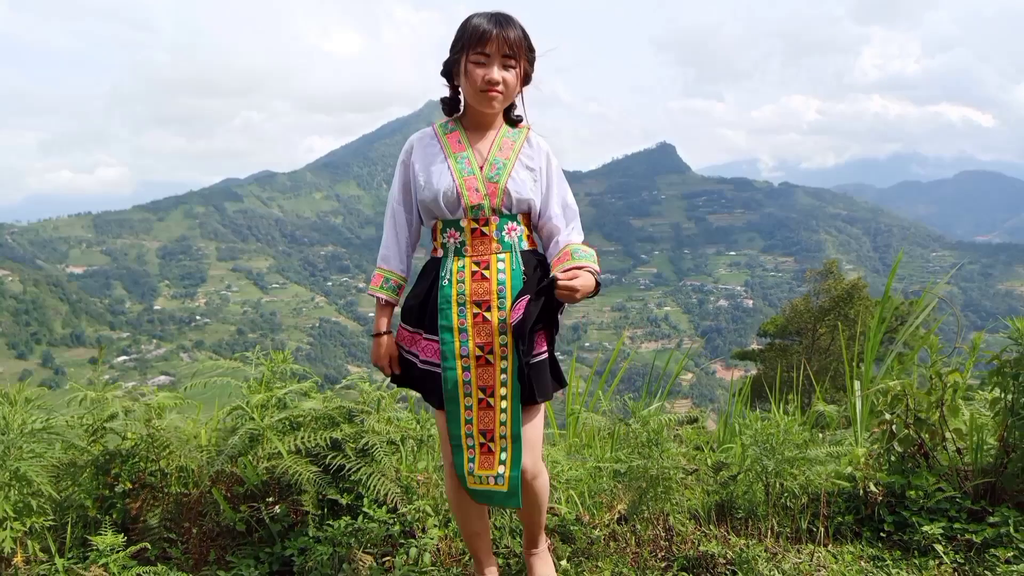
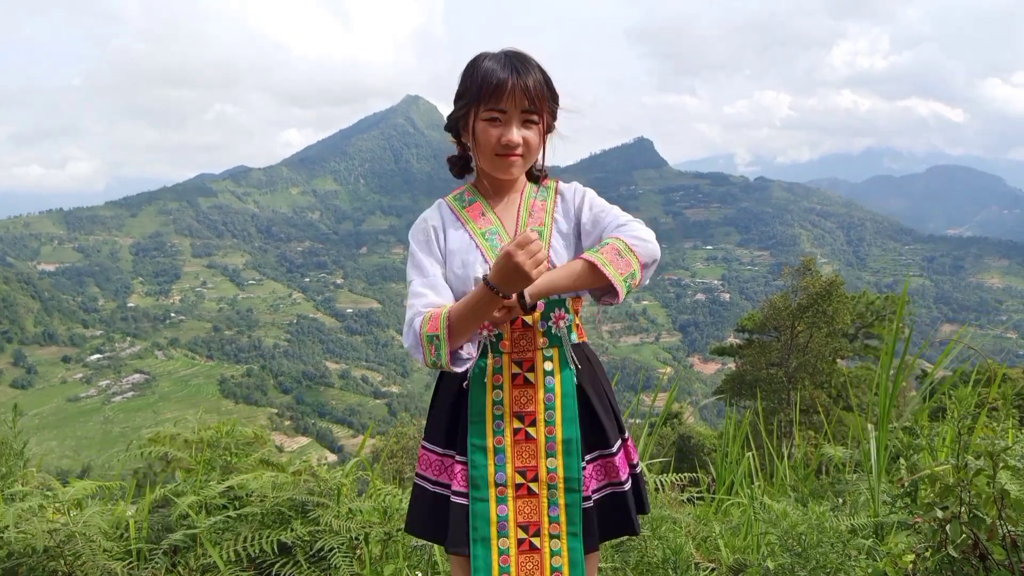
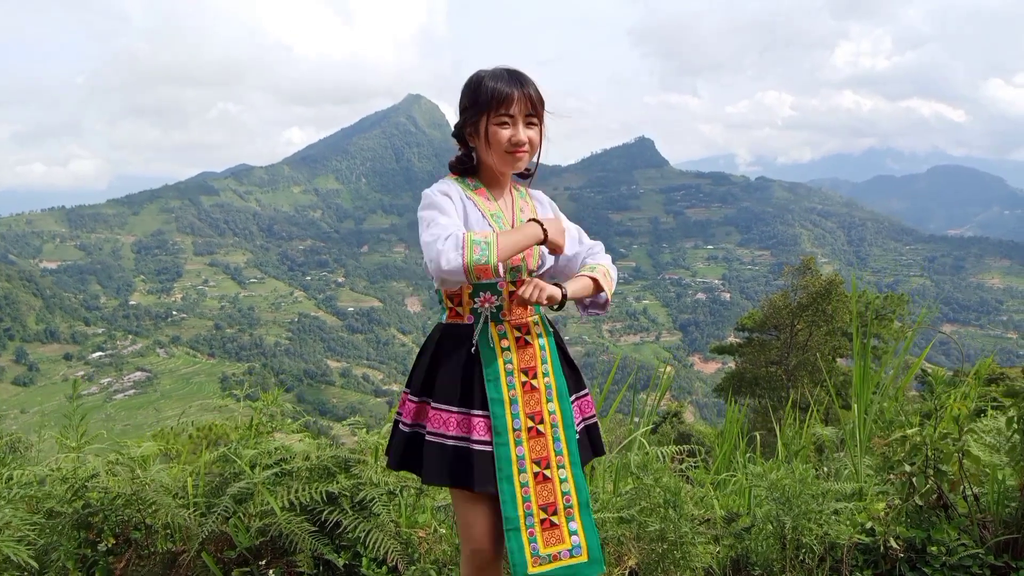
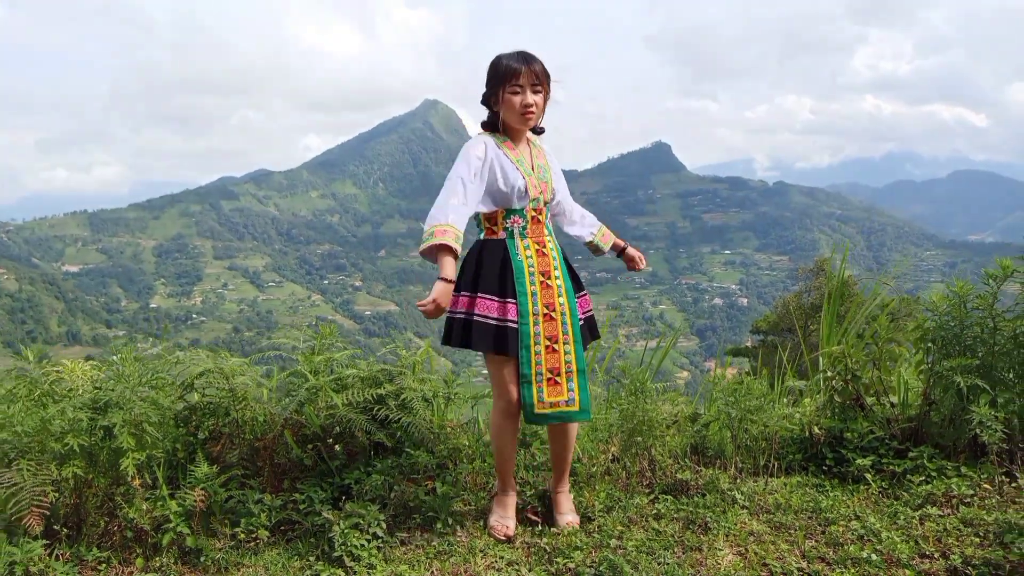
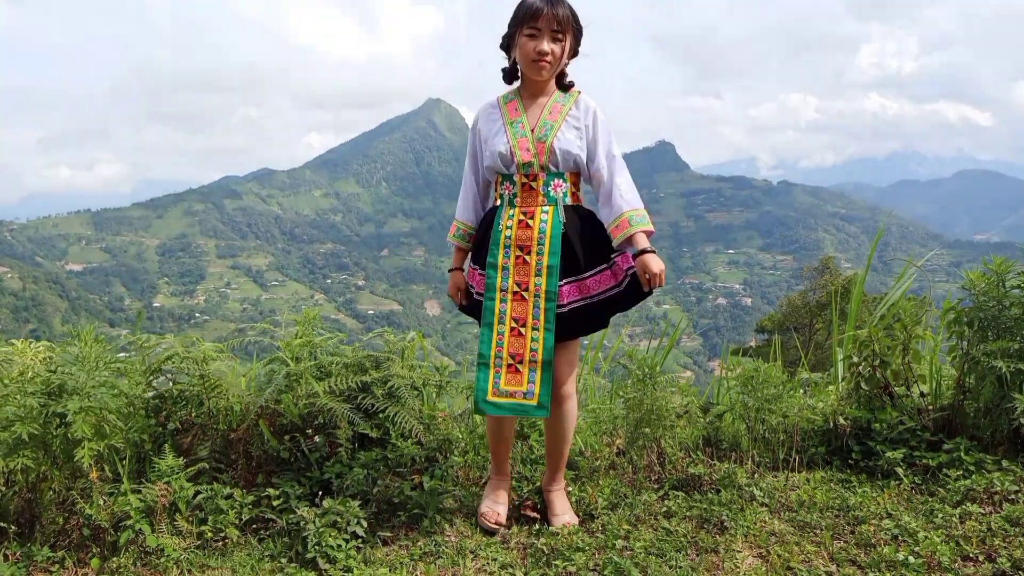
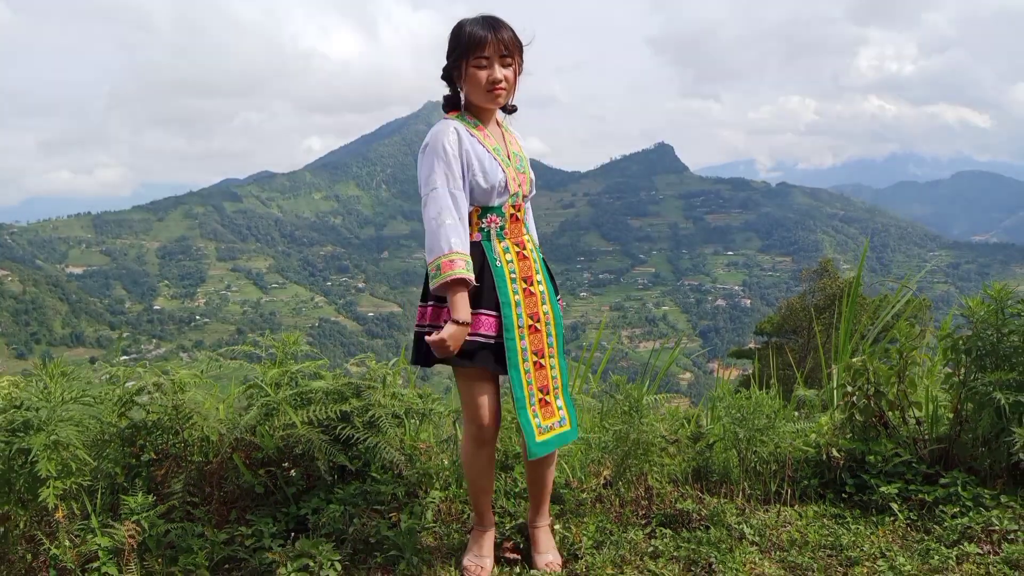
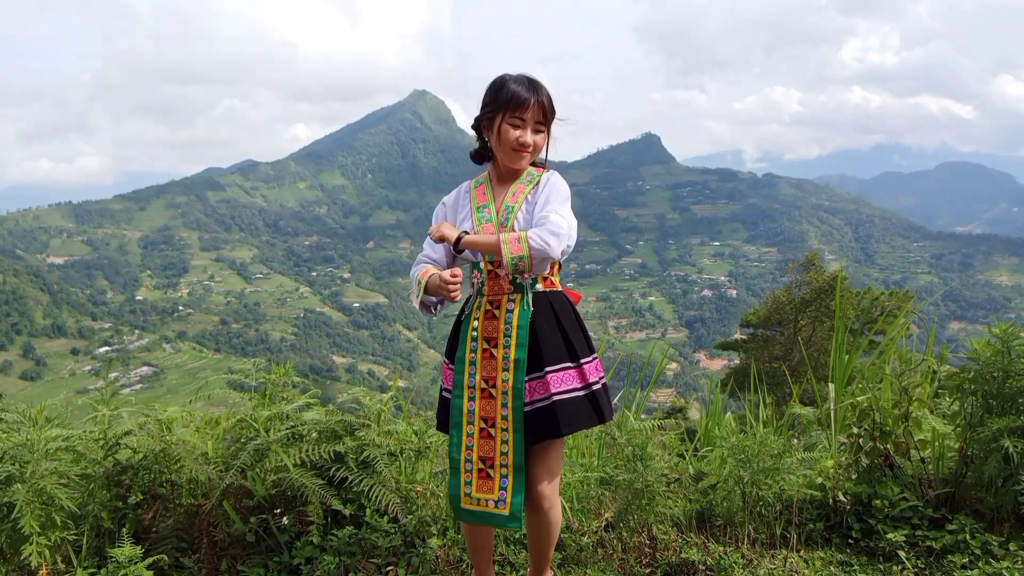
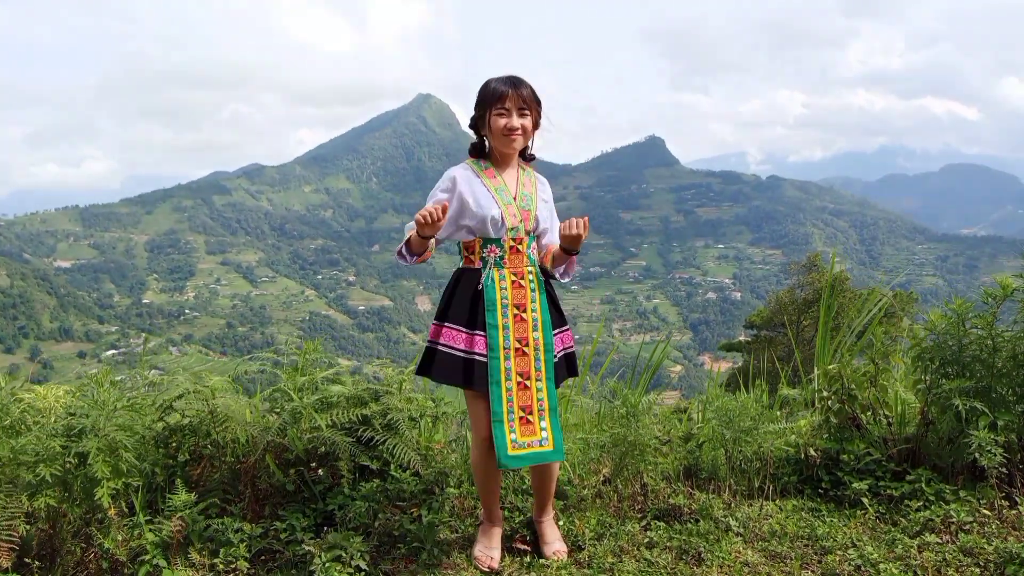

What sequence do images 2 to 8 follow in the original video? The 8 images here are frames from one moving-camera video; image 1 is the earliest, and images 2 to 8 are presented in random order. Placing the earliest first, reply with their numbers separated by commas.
6, 5, 4, 8, 7, 3, 2
